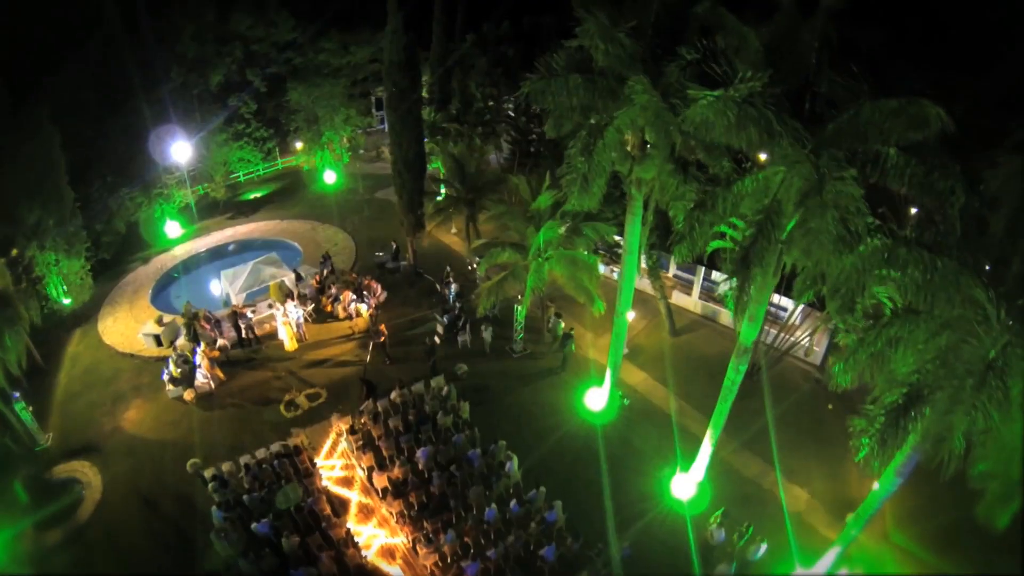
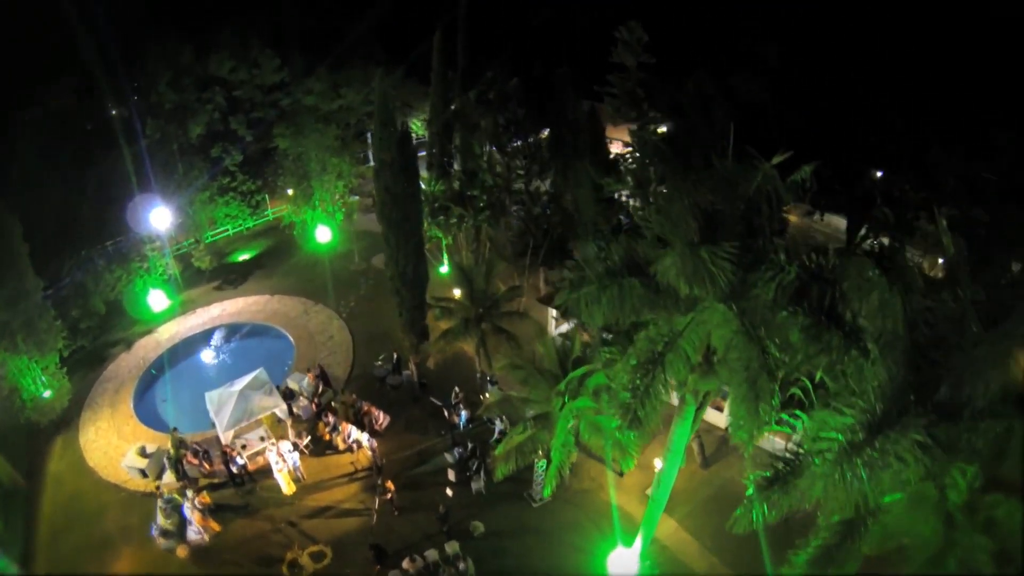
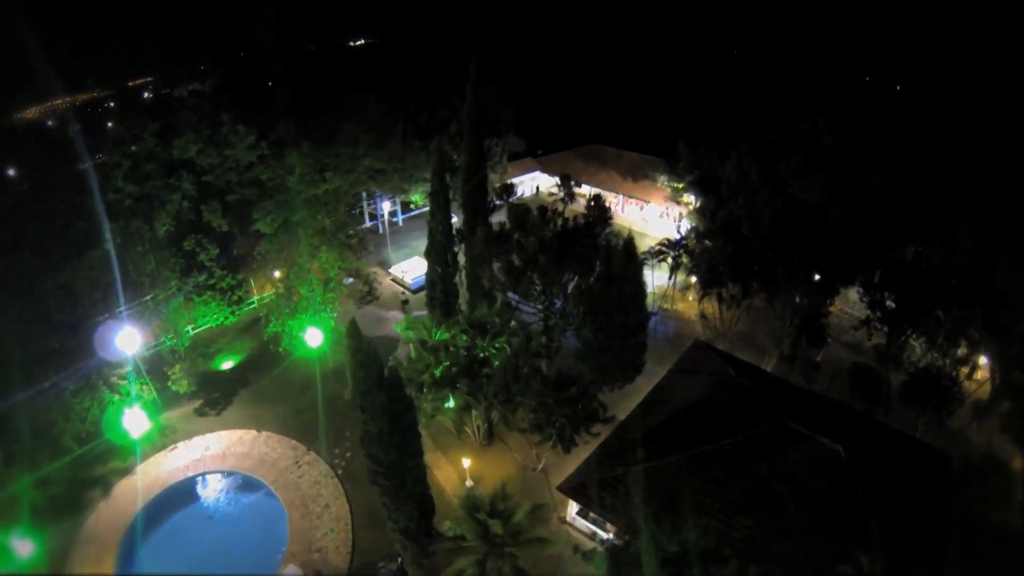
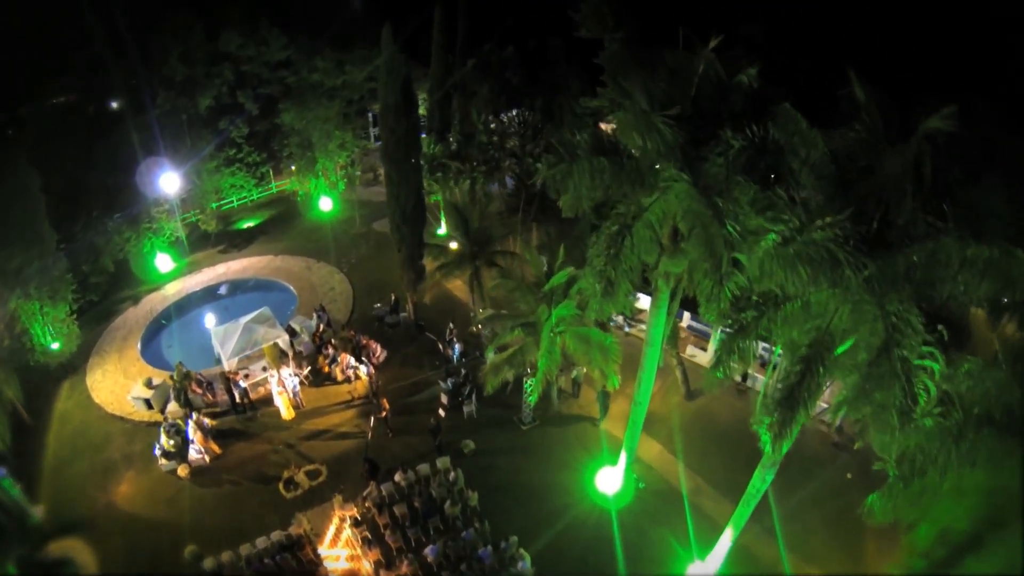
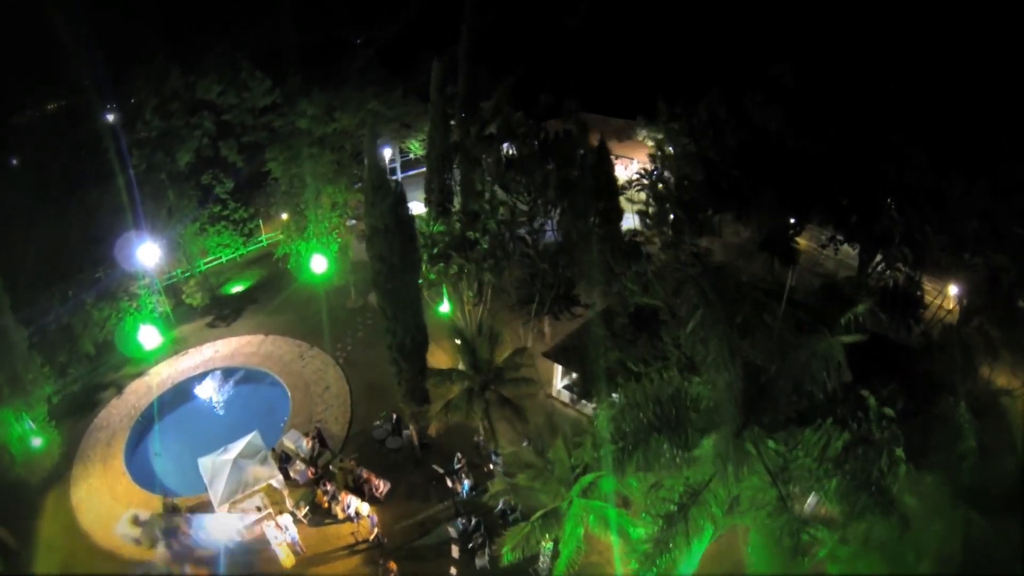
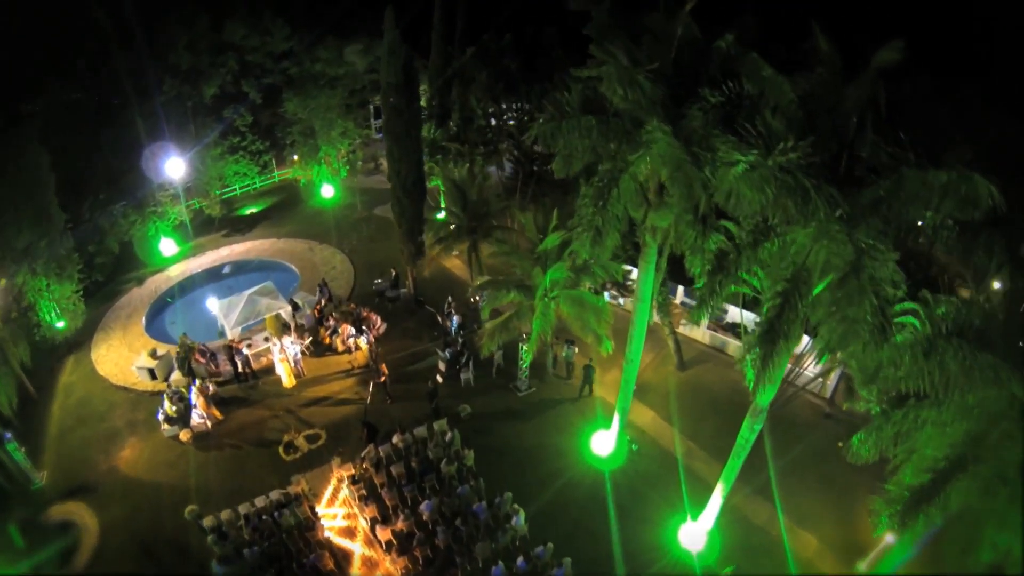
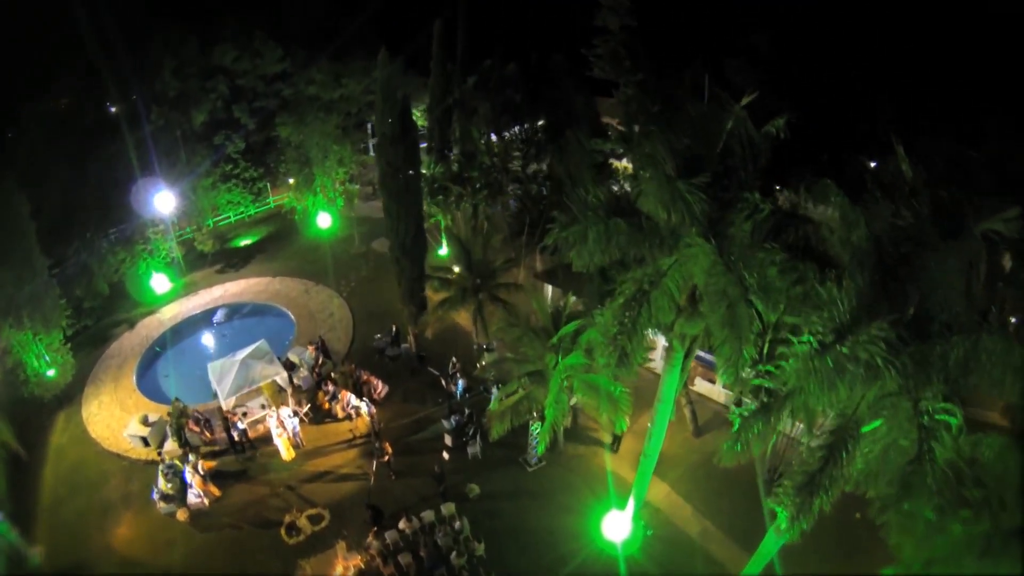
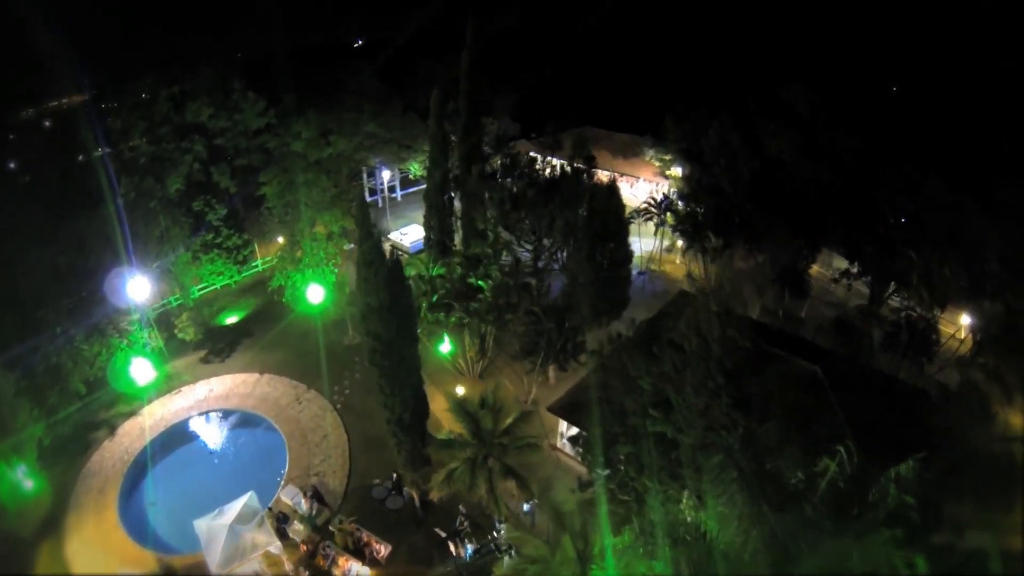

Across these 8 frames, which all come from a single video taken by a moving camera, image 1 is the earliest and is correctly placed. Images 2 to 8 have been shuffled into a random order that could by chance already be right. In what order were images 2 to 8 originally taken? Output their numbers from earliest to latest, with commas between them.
6, 4, 7, 2, 5, 8, 3
